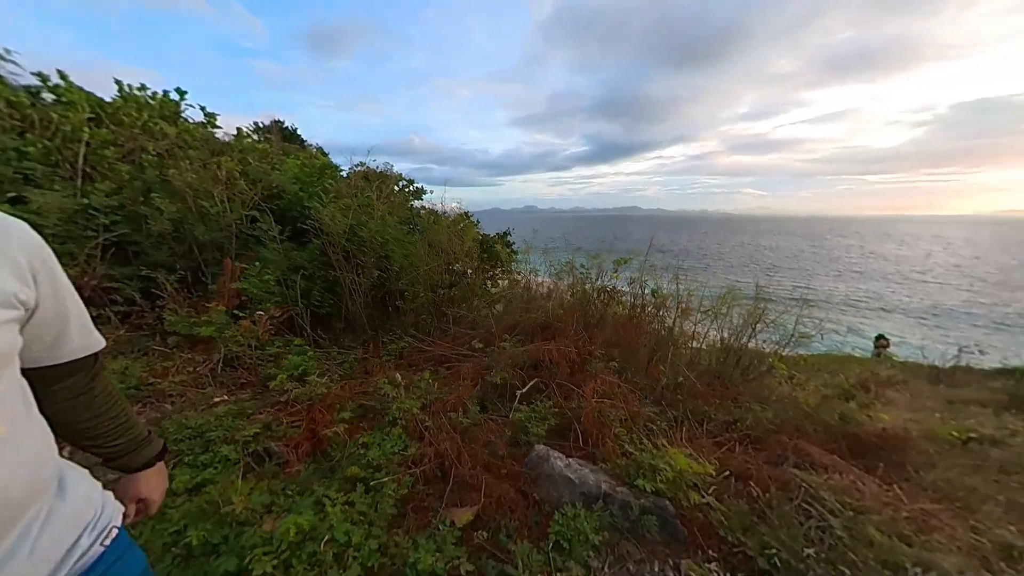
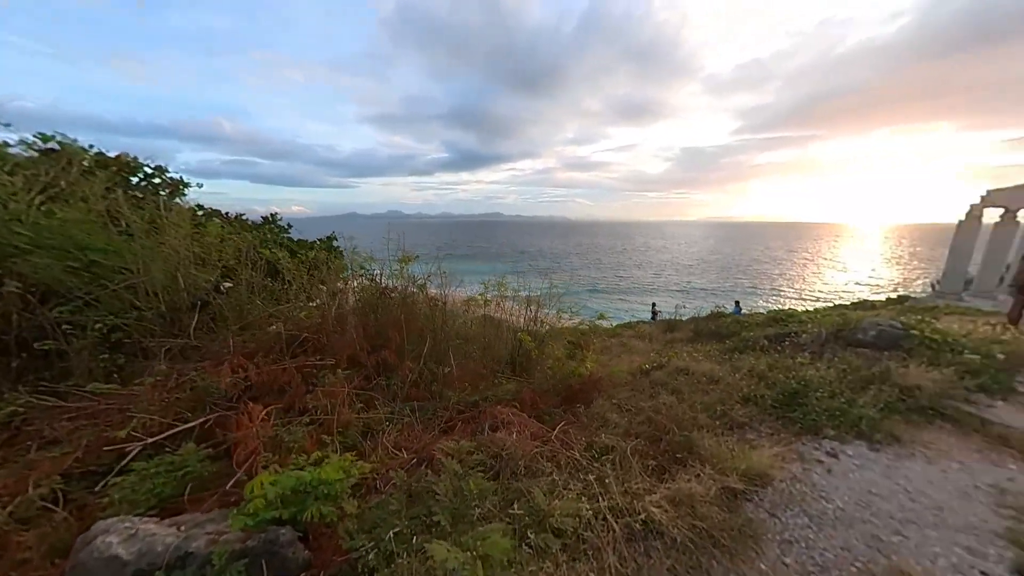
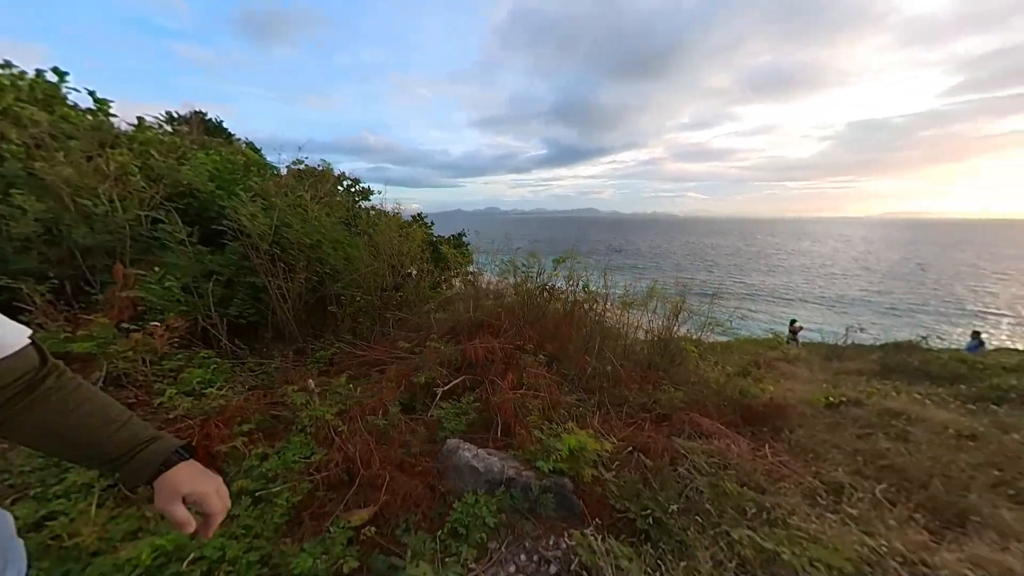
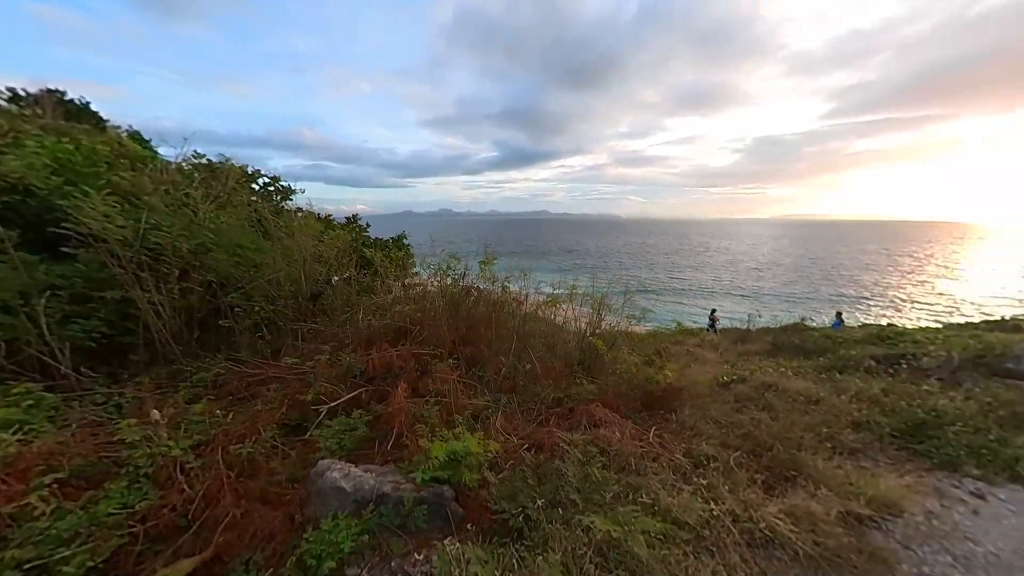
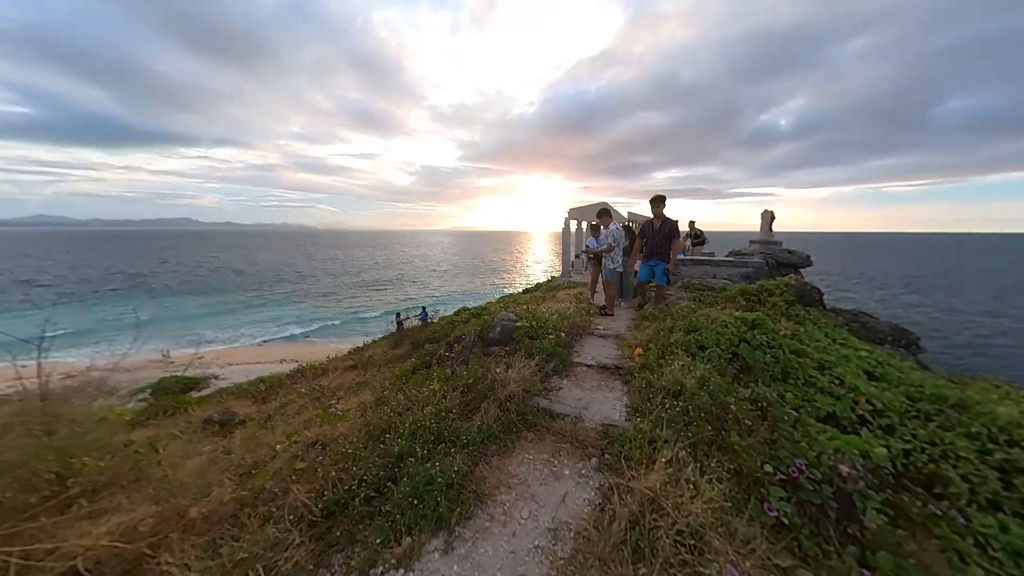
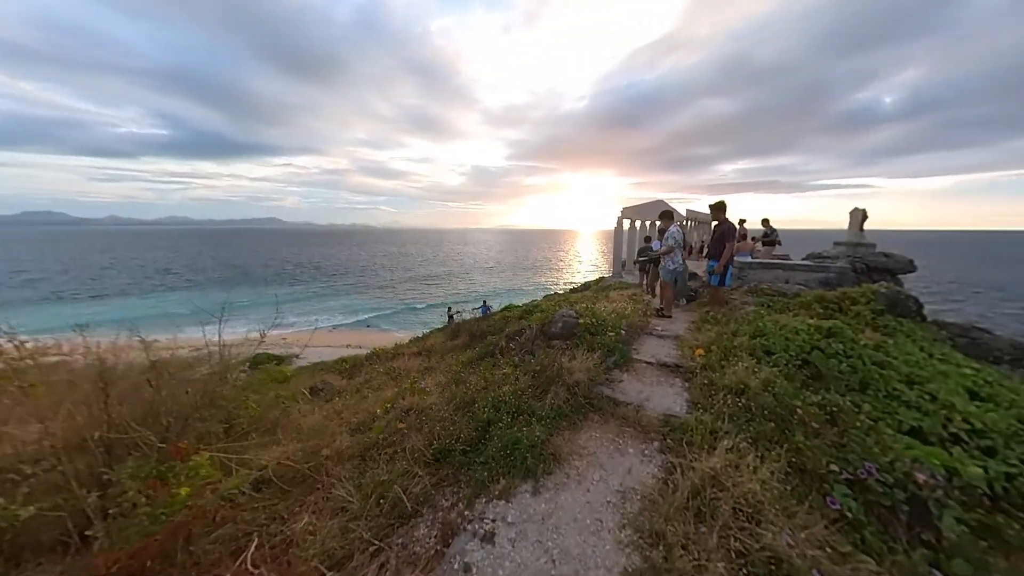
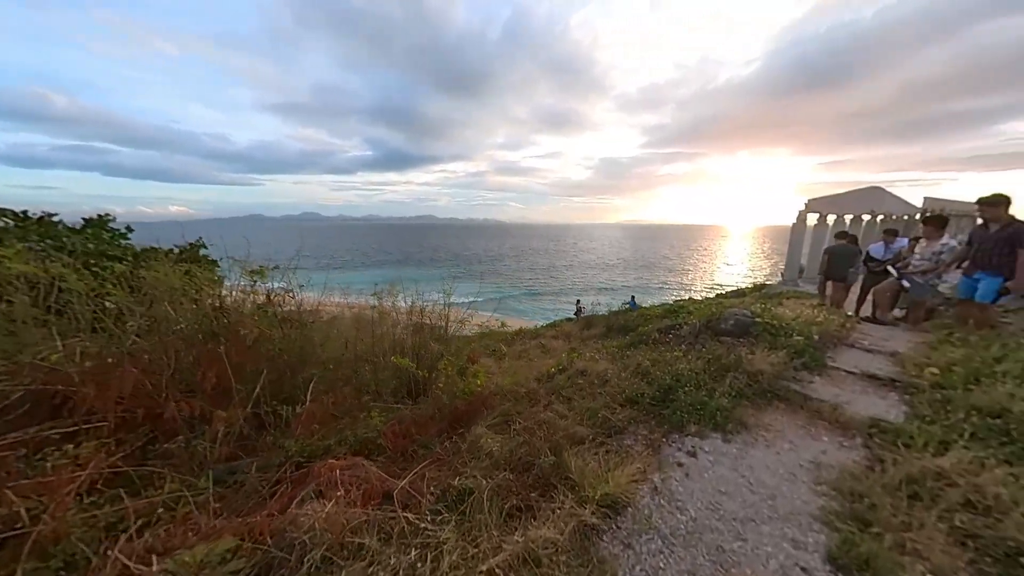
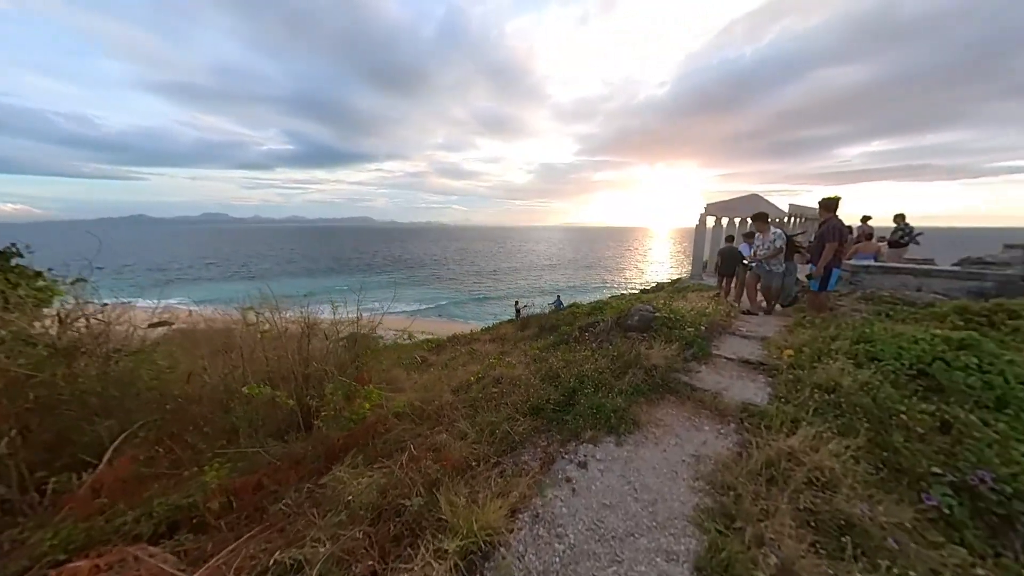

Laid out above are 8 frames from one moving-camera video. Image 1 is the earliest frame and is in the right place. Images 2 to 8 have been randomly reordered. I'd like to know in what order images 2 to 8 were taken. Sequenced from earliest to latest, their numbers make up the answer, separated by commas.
3, 4, 2, 7, 8, 6, 5
